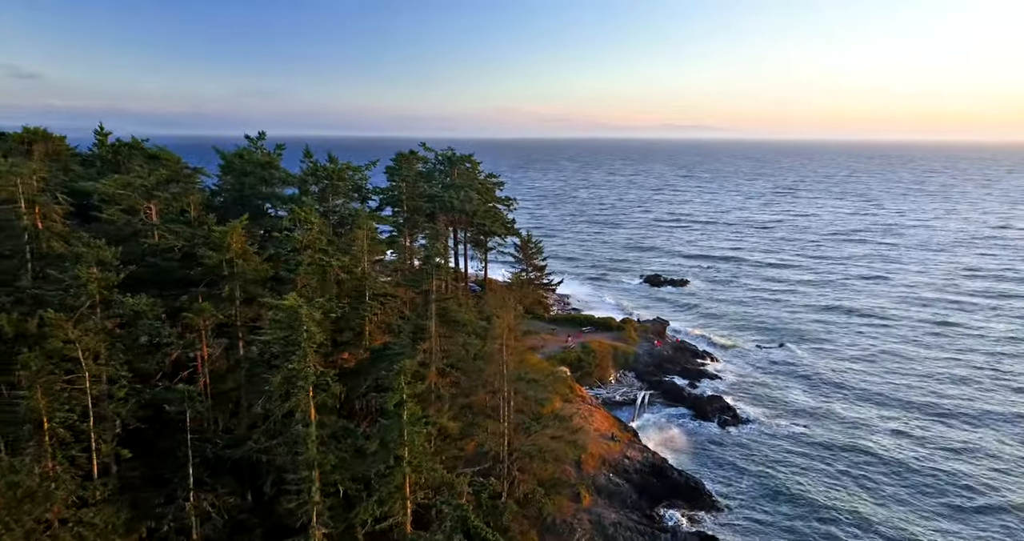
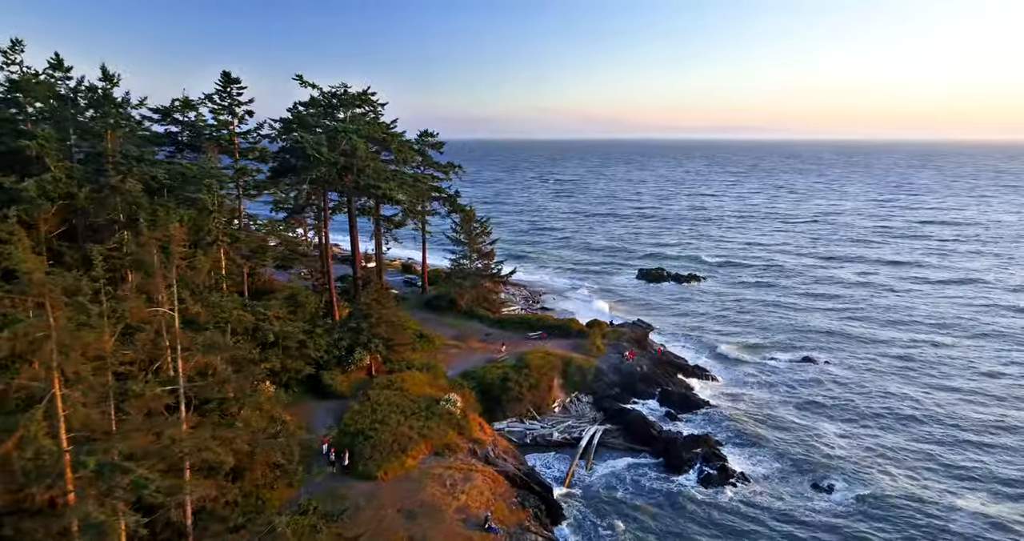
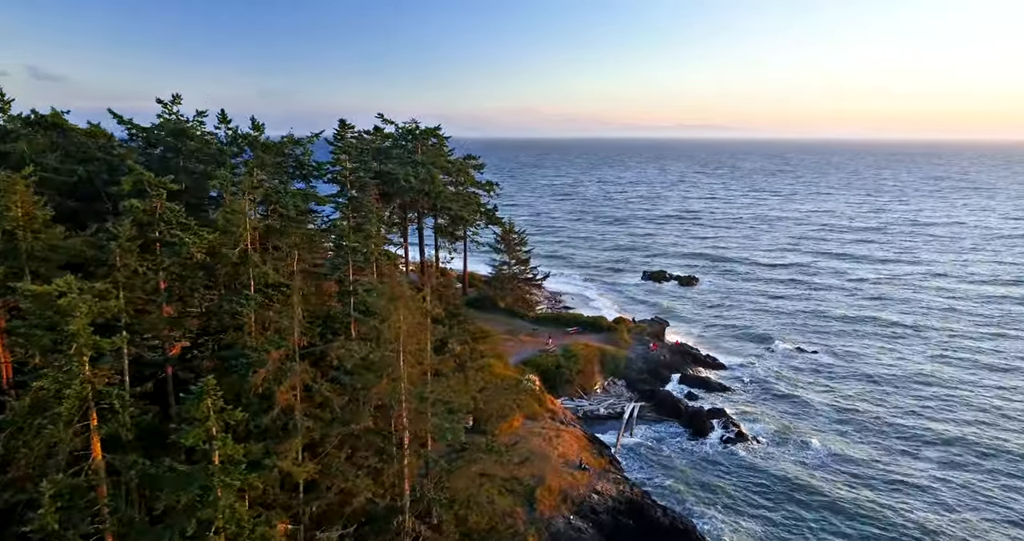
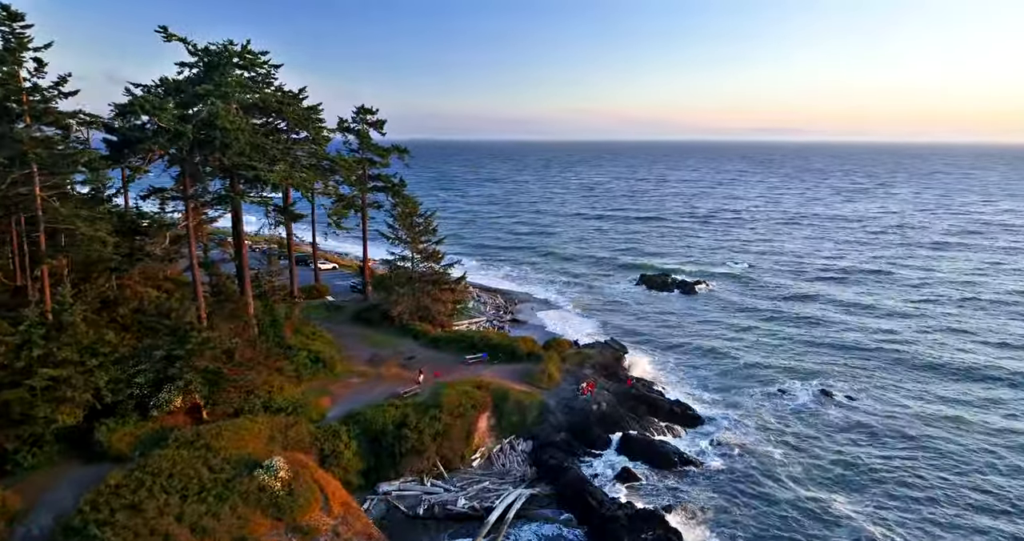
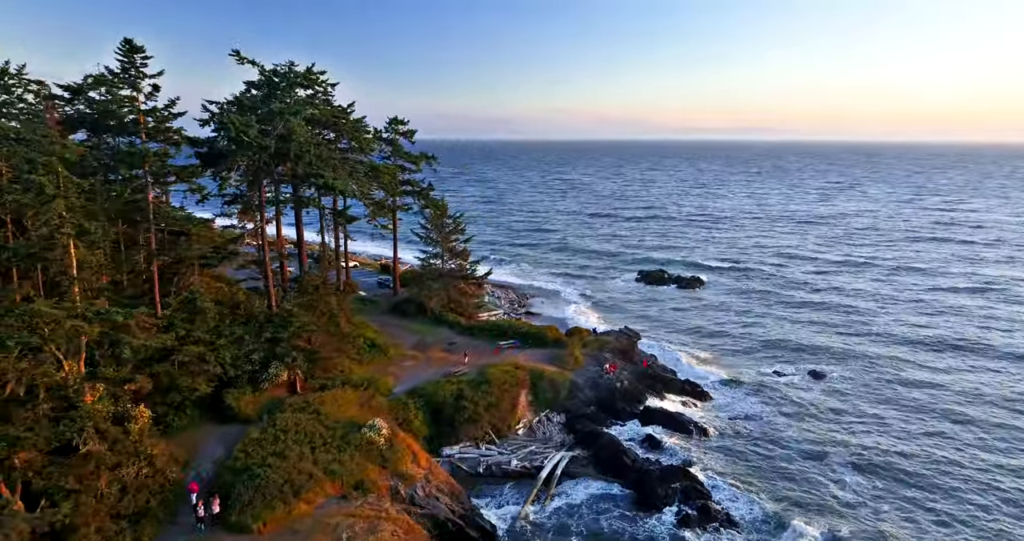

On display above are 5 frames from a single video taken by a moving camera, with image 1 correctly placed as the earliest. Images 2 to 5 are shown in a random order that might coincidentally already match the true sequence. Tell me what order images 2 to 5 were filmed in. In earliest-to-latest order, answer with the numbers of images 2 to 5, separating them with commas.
3, 2, 5, 4
